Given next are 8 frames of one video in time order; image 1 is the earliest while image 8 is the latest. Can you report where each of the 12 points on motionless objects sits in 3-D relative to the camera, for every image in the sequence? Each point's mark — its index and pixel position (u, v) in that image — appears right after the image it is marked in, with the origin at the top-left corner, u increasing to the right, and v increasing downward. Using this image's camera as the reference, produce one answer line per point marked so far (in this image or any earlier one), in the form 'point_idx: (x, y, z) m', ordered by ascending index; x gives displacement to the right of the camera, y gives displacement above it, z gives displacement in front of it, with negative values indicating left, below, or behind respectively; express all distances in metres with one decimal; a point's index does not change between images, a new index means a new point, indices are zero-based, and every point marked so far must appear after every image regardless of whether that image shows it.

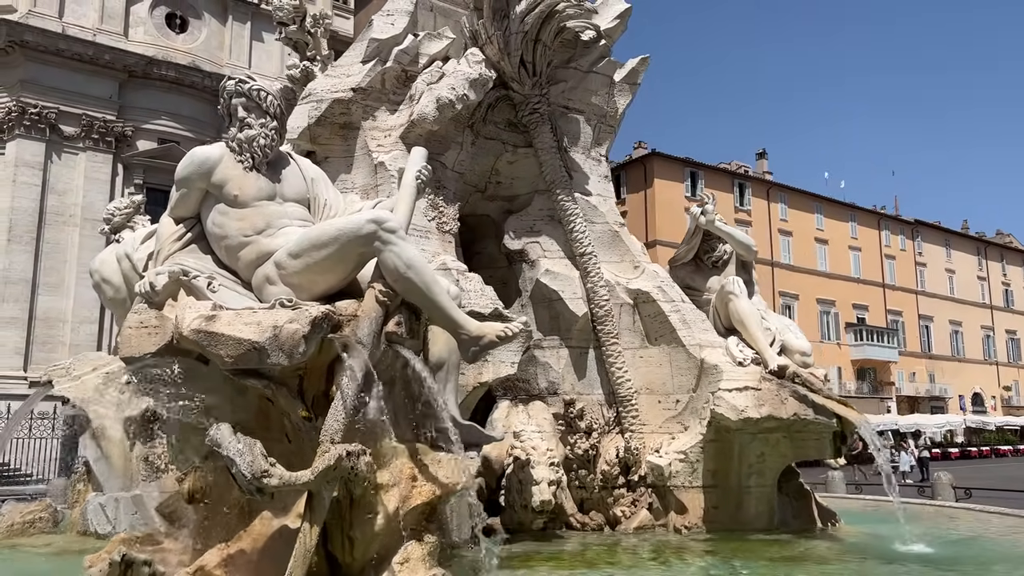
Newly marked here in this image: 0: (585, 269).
0: (+0.8, +0.2, +8.8) m
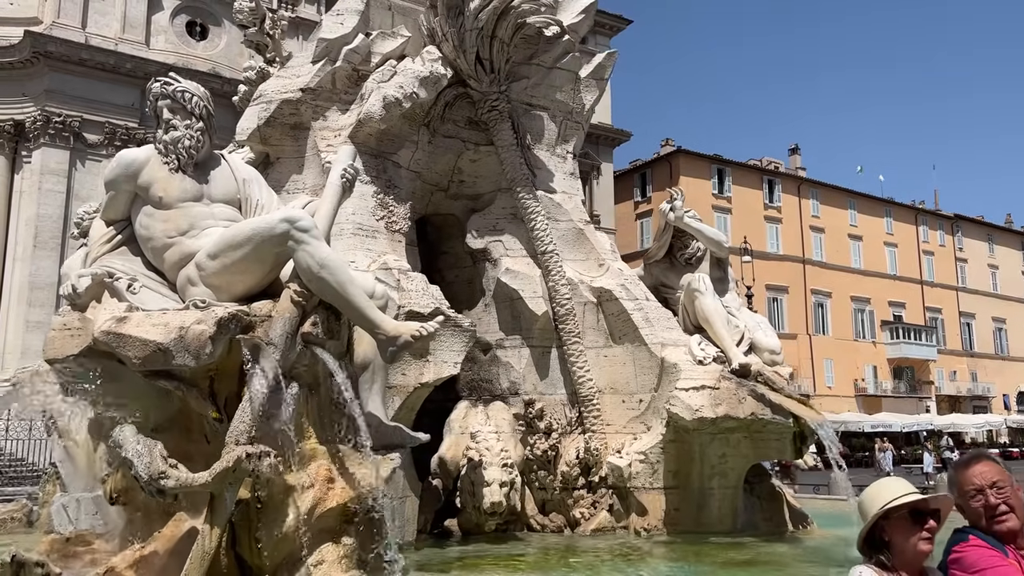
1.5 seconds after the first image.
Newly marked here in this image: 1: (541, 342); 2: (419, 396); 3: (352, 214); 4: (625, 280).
0: (+0.4, +0.2, +8.7) m
1: (+0.3, -0.6, +8.8) m
2: (-0.8, -0.9, +7.1) m
3: (-1.4, +0.7, +7.5) m
4: (+1.2, +0.1, +8.9) m
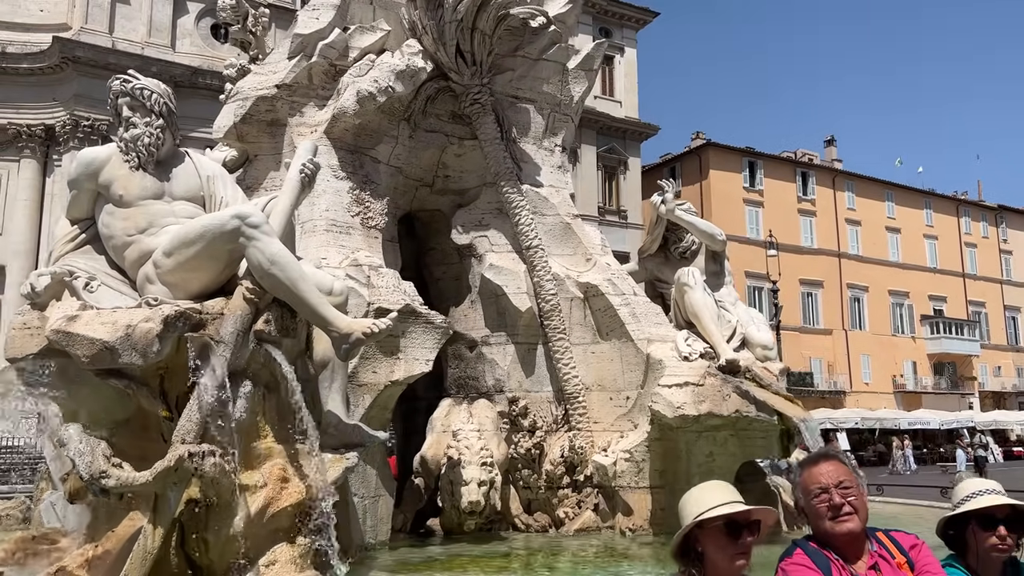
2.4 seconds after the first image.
0: (+0.2, +0.3, +8.5) m
1: (+0.1, -0.5, +8.7) m
2: (-1.0, -0.9, +7.0) m
3: (-1.7, +0.7, +7.4) m
4: (+1.1, +0.1, +8.7) m
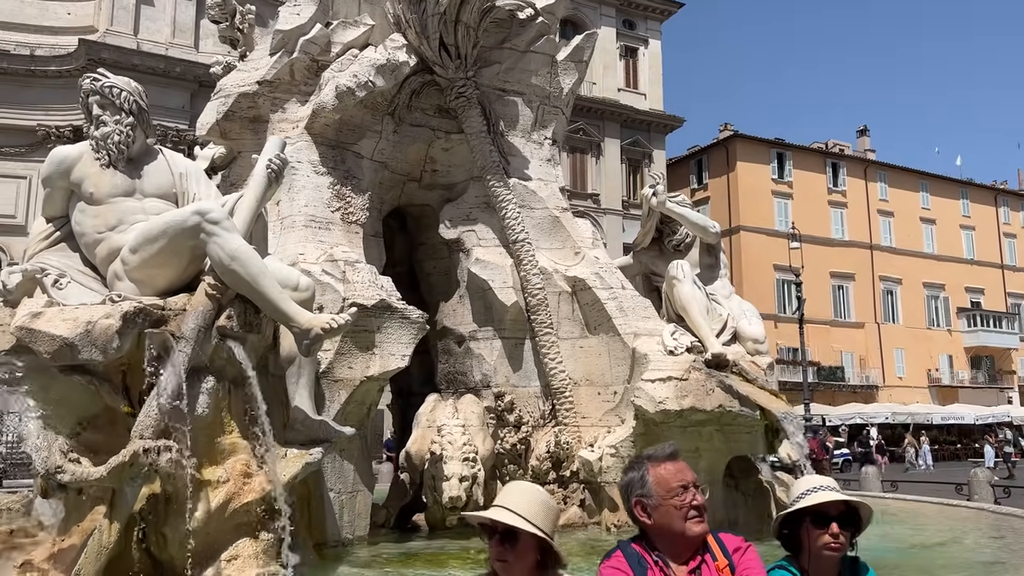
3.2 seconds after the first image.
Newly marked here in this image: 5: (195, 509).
0: (+0.1, +0.3, +8.4) m
1: (0.0, -0.5, +8.6) m
2: (-1.2, -0.8, +7.0) m
3: (-1.9, +0.7, +7.4) m
4: (+0.9, +0.2, +8.6) m
5: (-2.0, -1.4, +5.2) m
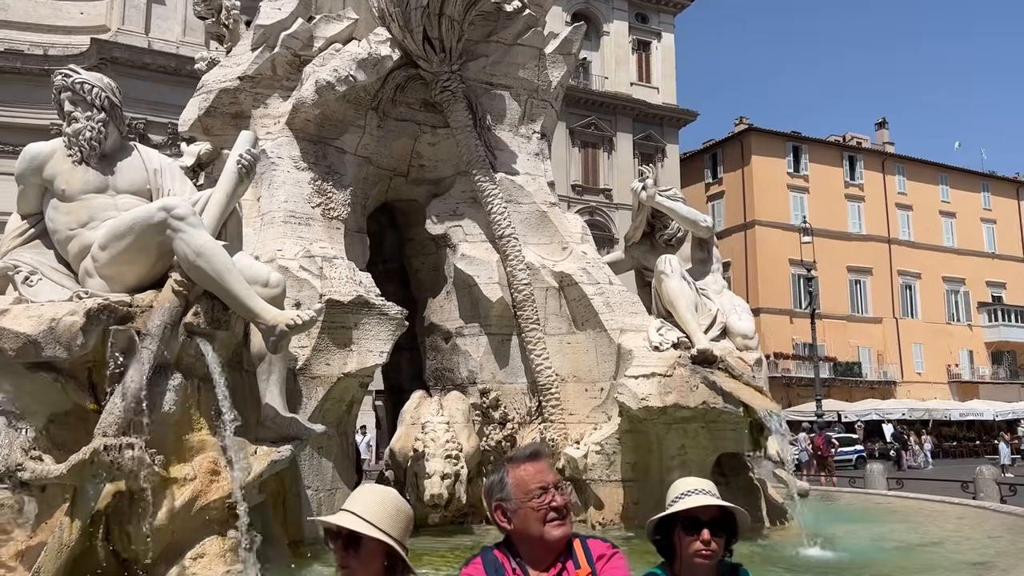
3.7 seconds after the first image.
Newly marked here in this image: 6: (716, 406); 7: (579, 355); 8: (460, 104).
0: (-0.1, +0.4, +8.3) m
1: (-0.1, -0.4, +8.5) m
2: (-1.4, -0.8, +6.9) m
3: (-2.0, +0.8, +7.4) m
4: (+0.8, +0.2, +8.5) m
5: (-2.2, -1.4, +5.2) m
6: (+1.8, -1.0, +7.1) m
7: (+0.7, -0.7, +8.3) m
8: (-0.5, +1.9, +8.4) m
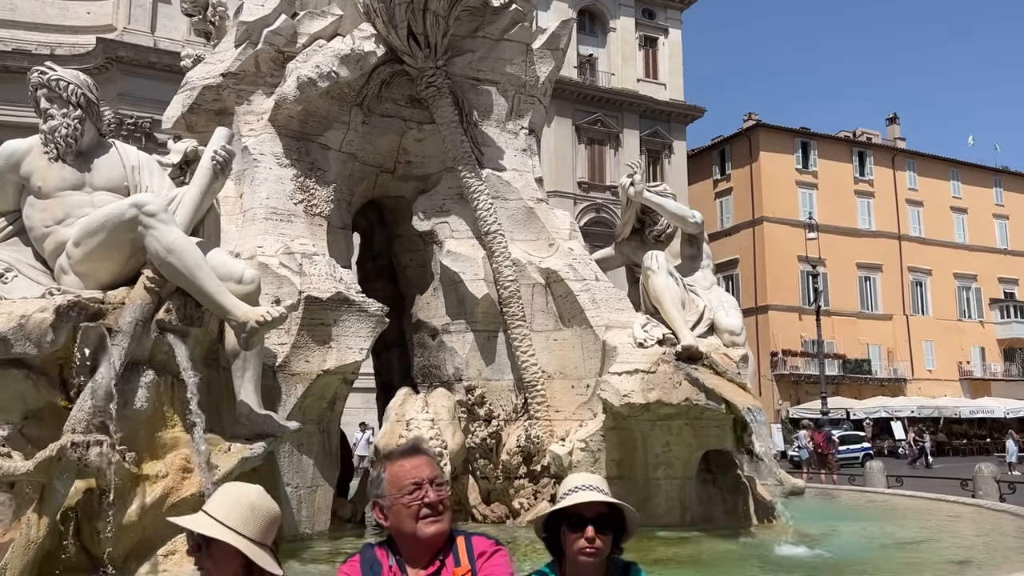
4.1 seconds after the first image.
0: (-0.2, +0.4, +8.3) m
1: (-0.3, -0.4, +8.5) m
2: (-1.6, -0.8, +6.9) m
3: (-2.2, +0.8, +7.4) m
4: (+0.6, +0.3, +8.4) m
5: (-2.4, -1.4, +5.2) m
6: (+1.6, -1.0, +7.1) m
7: (+0.5, -0.6, +8.3) m
8: (-0.7, +1.9, +8.4) m
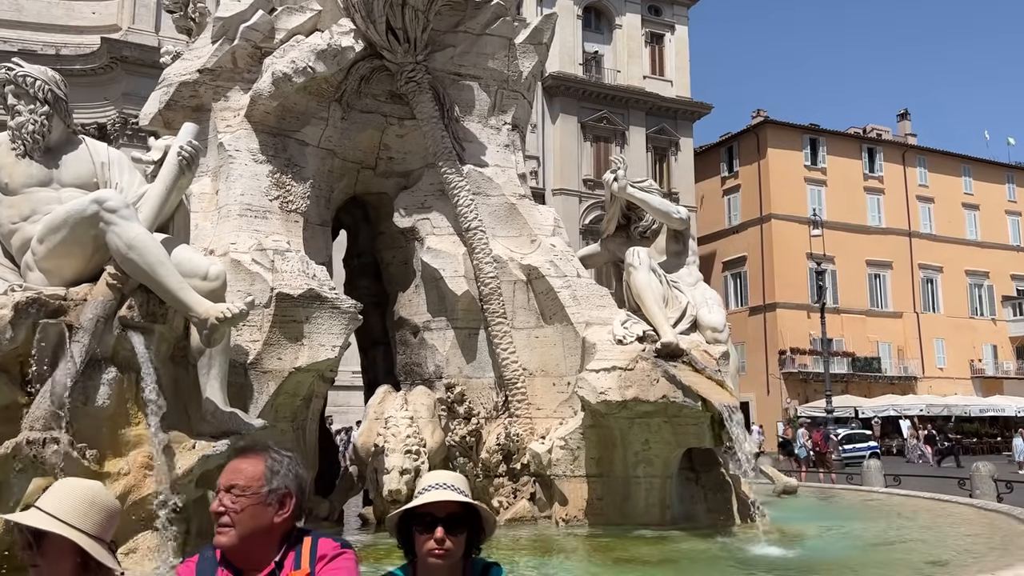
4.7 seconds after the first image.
0: (-0.4, +0.4, +8.2) m
1: (-0.4, -0.4, +8.4) m
2: (-1.8, -0.8, +6.8) m
3: (-2.4, +0.8, +7.3) m
4: (+0.4, +0.3, +8.4) m
5: (-2.6, -1.3, +5.2) m
6: (+1.4, -0.9, +7.0) m
7: (+0.3, -0.6, +8.2) m
8: (-0.9, +1.9, +8.3) m
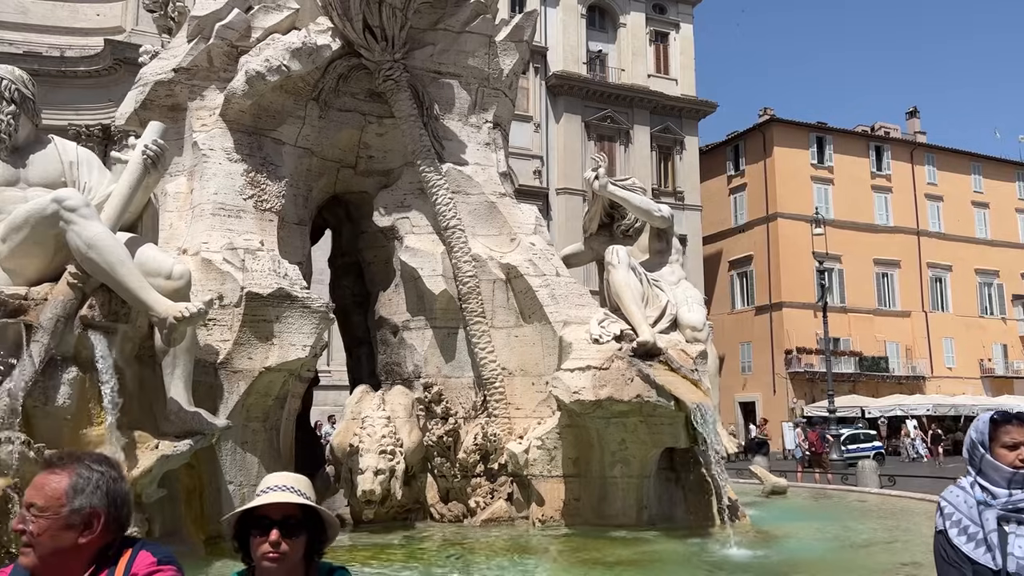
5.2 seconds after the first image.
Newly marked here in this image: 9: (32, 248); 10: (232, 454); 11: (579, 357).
0: (-0.6, +0.4, +8.2) m
1: (-0.7, -0.4, +8.4) m
2: (-2.0, -0.8, +6.8) m
3: (-2.6, +0.8, +7.3) m
4: (+0.2, +0.3, +8.3) m
5: (-2.9, -1.3, +5.1) m
6: (+1.2, -0.9, +6.9) m
7: (+0.1, -0.6, +8.2) m
8: (-1.1, +1.9, +8.3) m
9: (-3.2, +0.3, +5.6) m
10: (-2.3, -1.3, +6.7) m
11: (+0.6, -0.6, +7.2) m
